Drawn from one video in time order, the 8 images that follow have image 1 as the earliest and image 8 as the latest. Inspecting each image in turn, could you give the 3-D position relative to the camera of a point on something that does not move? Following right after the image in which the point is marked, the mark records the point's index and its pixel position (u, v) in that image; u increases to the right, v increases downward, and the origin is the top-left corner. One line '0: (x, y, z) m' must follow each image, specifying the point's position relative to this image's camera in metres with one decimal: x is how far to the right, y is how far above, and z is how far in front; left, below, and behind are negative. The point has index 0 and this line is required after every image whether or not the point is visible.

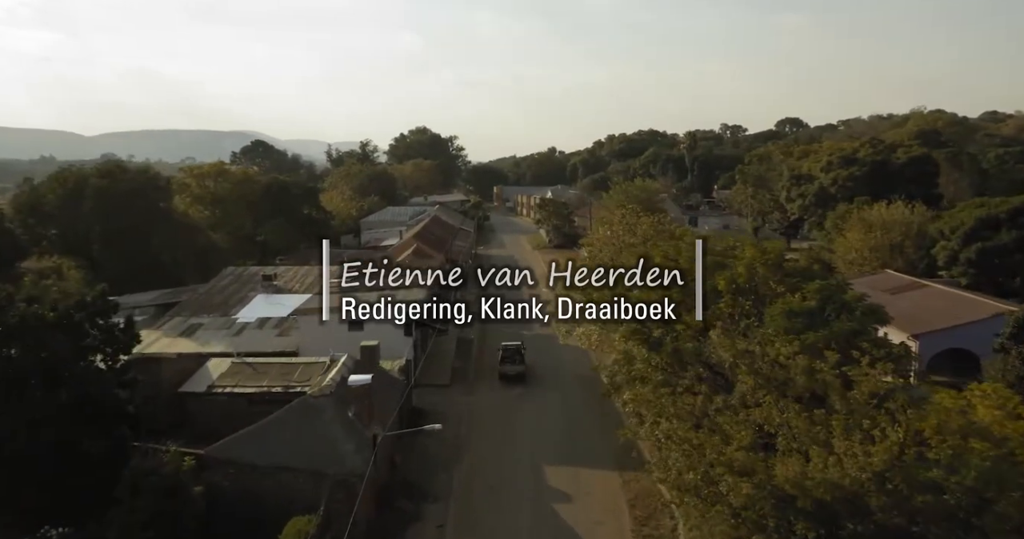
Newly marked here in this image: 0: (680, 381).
0: (+3.7, -2.4, +16.6) m
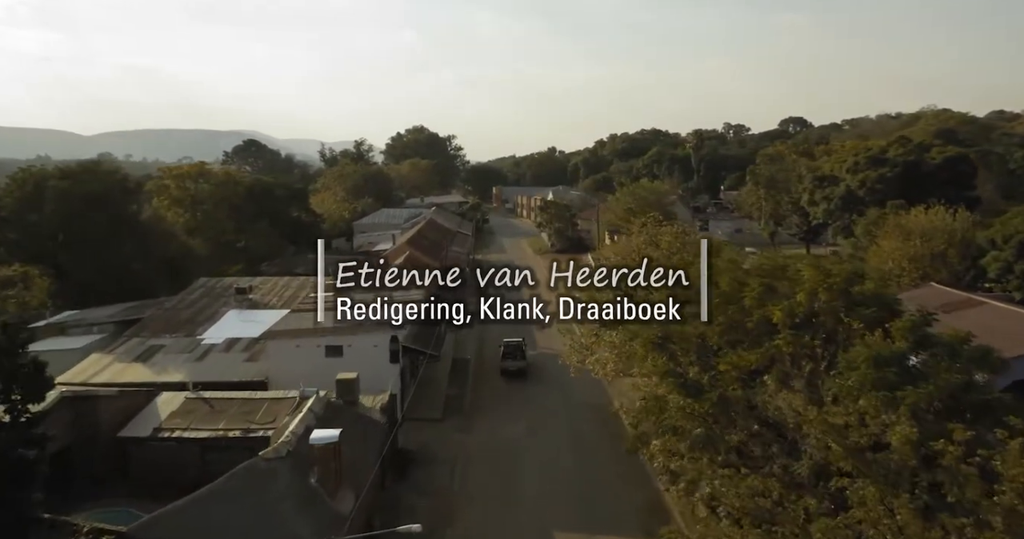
0: (+3.8, -3.0, +13.2) m
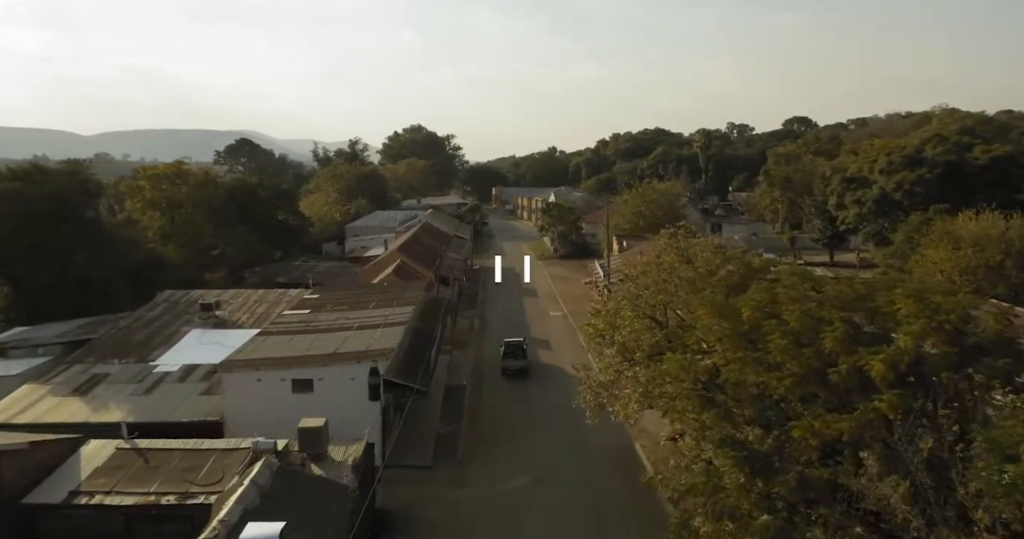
0: (+3.8, -3.4, +9.6) m
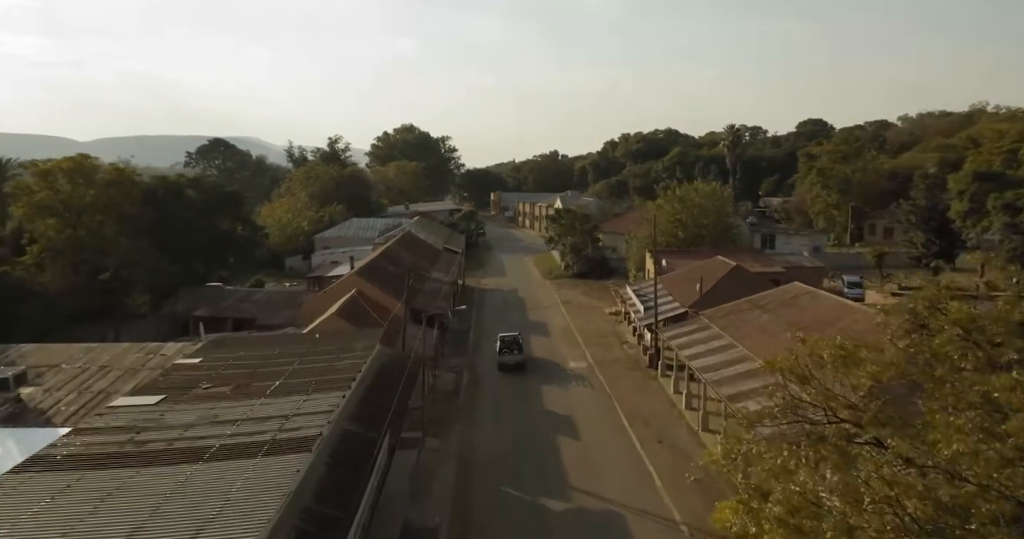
0: (+4.0, -4.4, -1.4) m
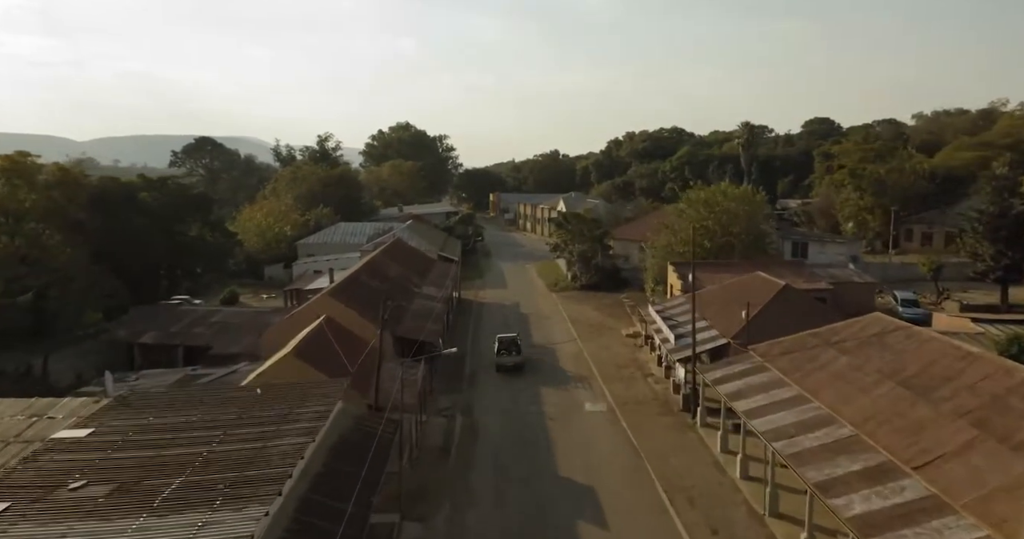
0: (+4.1, -5.0, -6.1) m
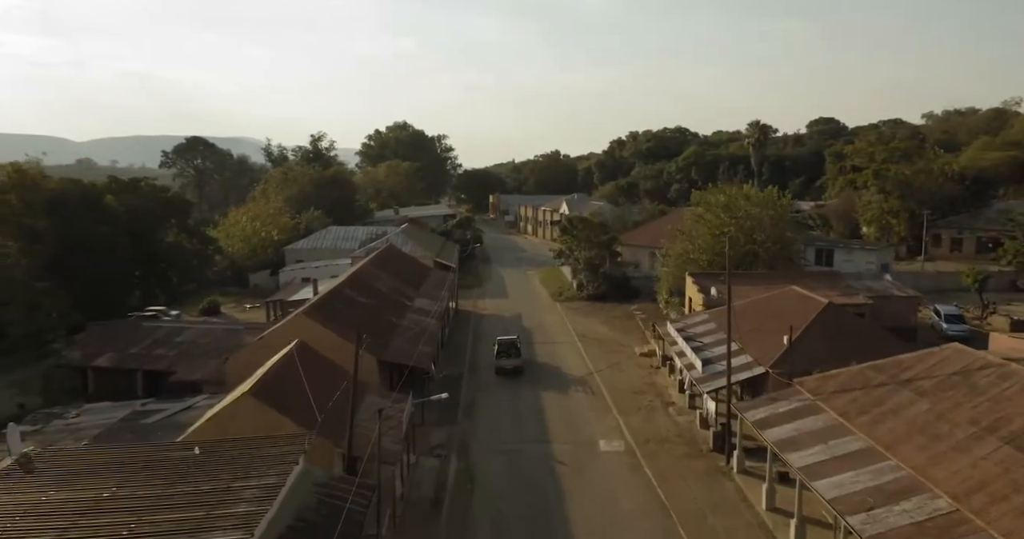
0: (+4.2, -5.4, -9.1) m
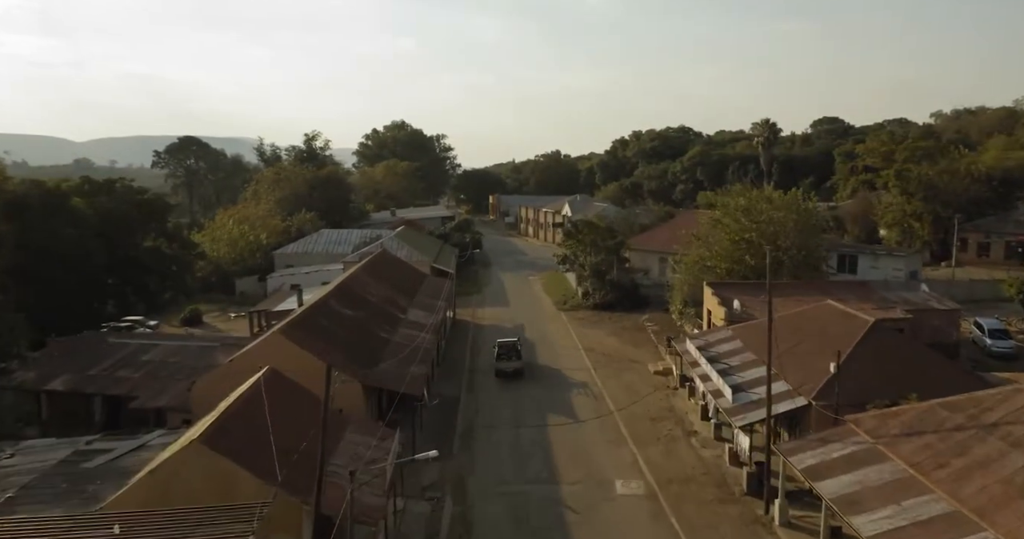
0: (+4.3, -5.8, -11.5) m
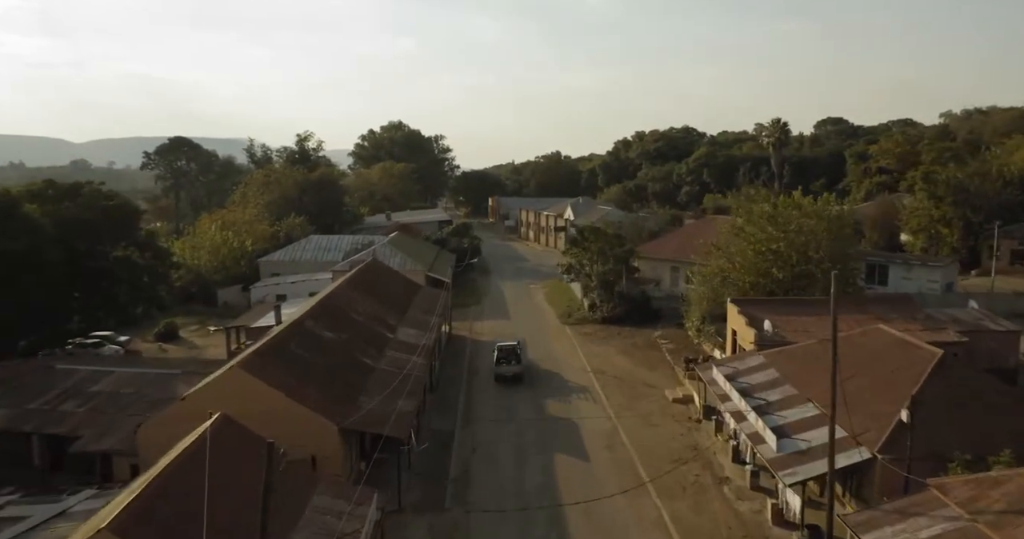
0: (+4.4, -6.2, -14.3) m
